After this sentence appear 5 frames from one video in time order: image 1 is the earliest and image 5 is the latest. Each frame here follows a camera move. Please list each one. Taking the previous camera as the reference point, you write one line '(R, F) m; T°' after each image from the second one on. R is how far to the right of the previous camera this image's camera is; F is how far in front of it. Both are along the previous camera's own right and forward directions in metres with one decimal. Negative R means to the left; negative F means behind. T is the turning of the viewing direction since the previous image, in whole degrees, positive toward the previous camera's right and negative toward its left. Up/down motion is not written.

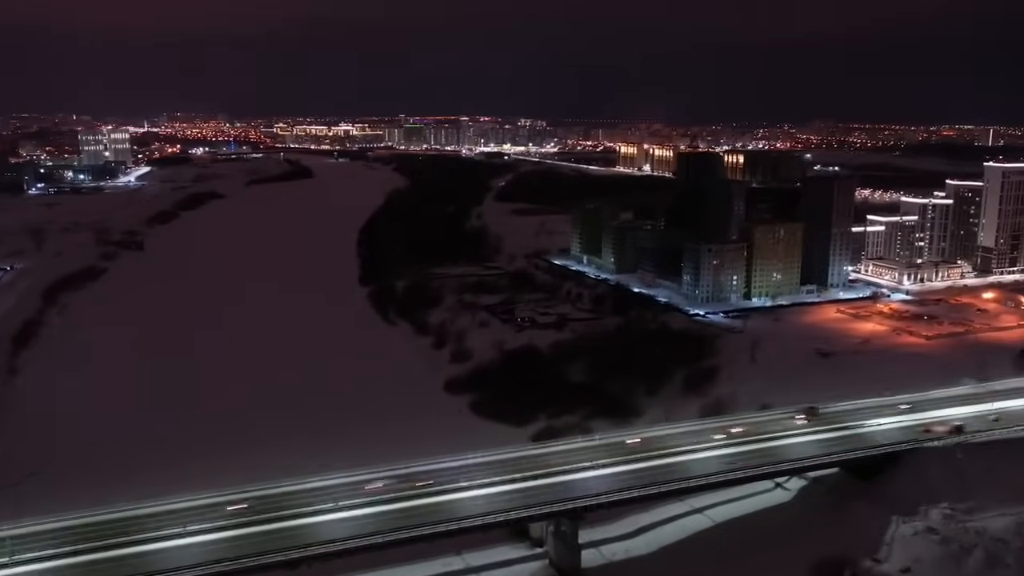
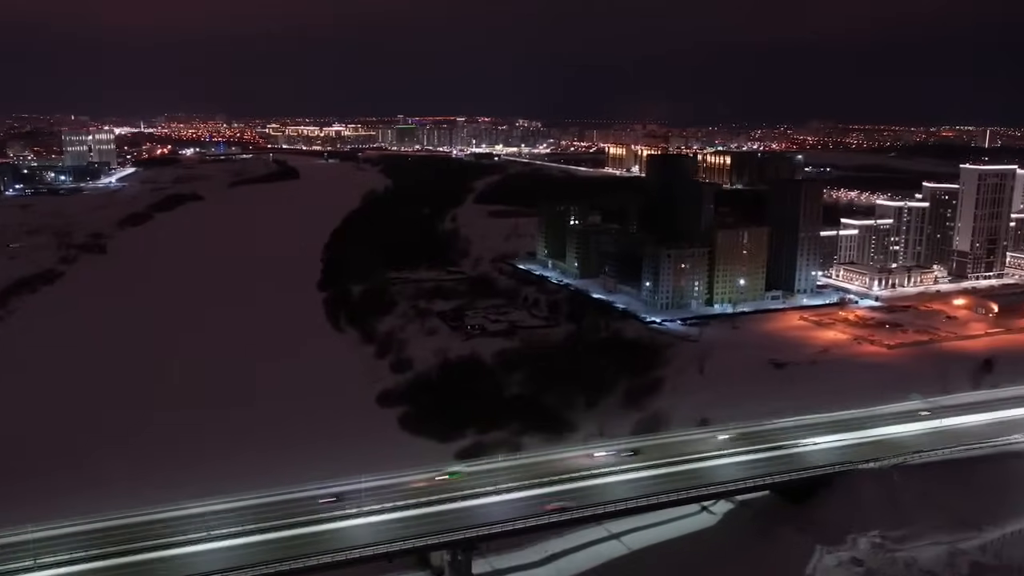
(+0.5, +0.3) m; 0°
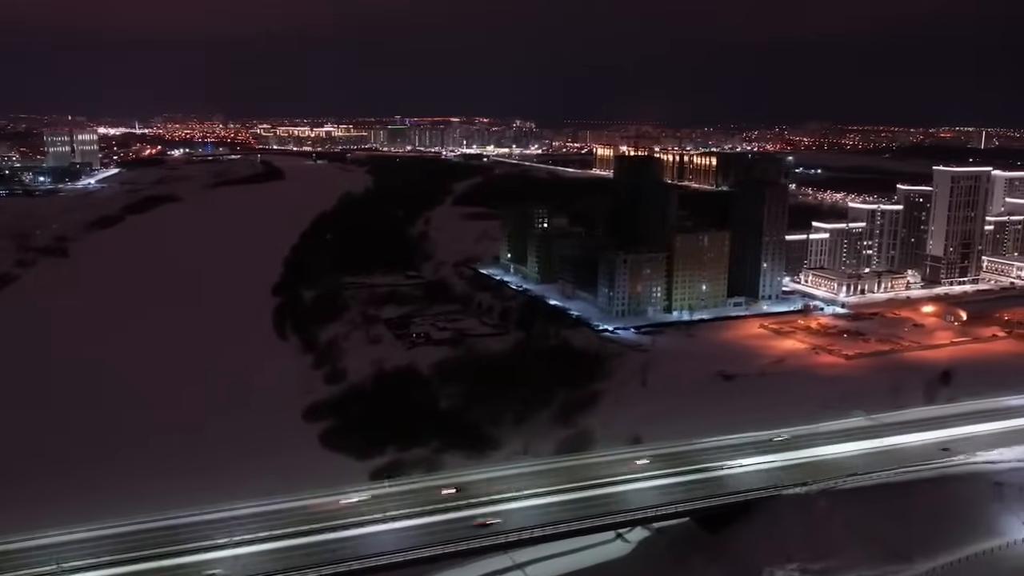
(+0.5, +0.3) m; 0°
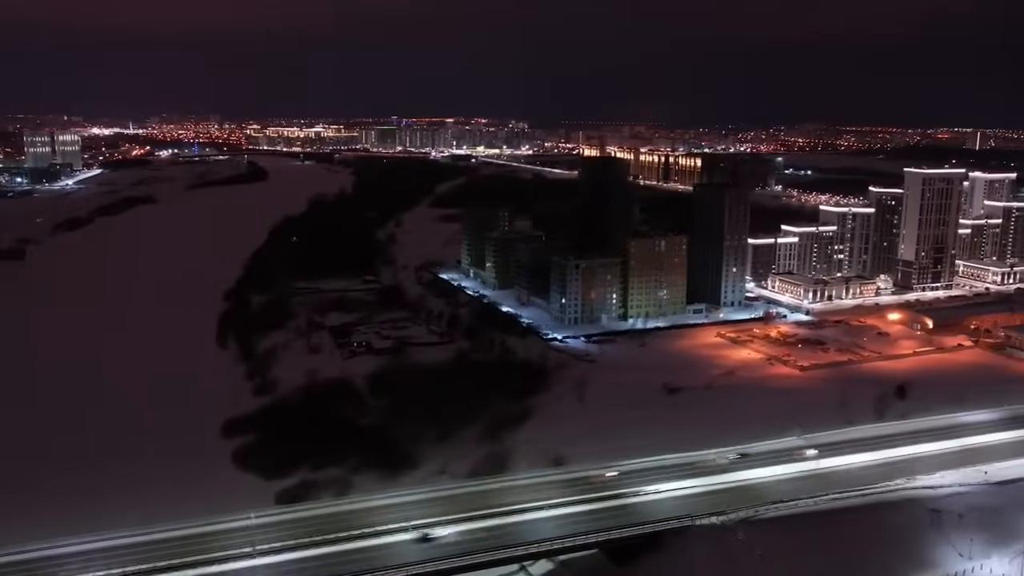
(+0.4, +0.3) m; 0°
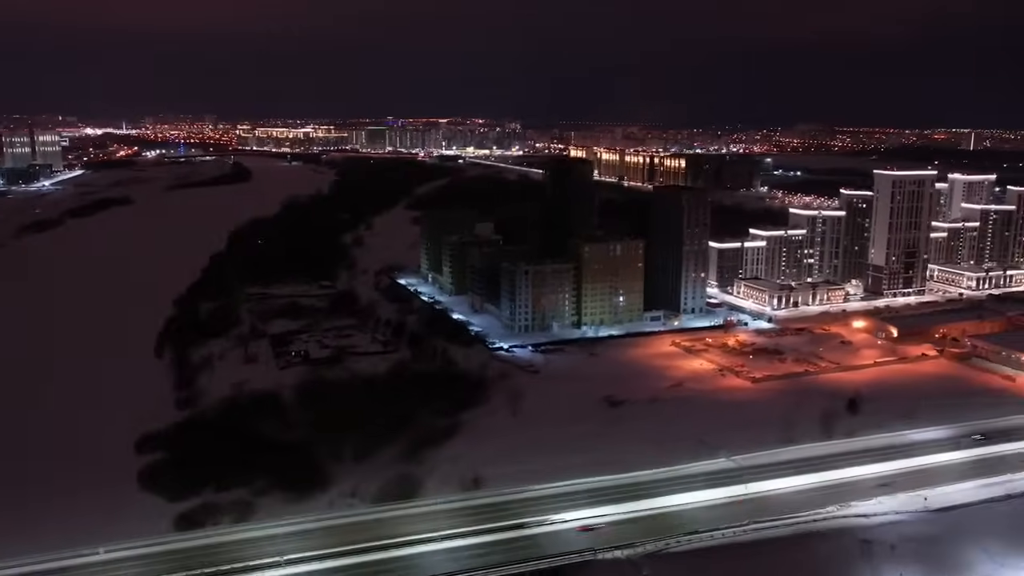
(+0.4, +0.3) m; 0°
